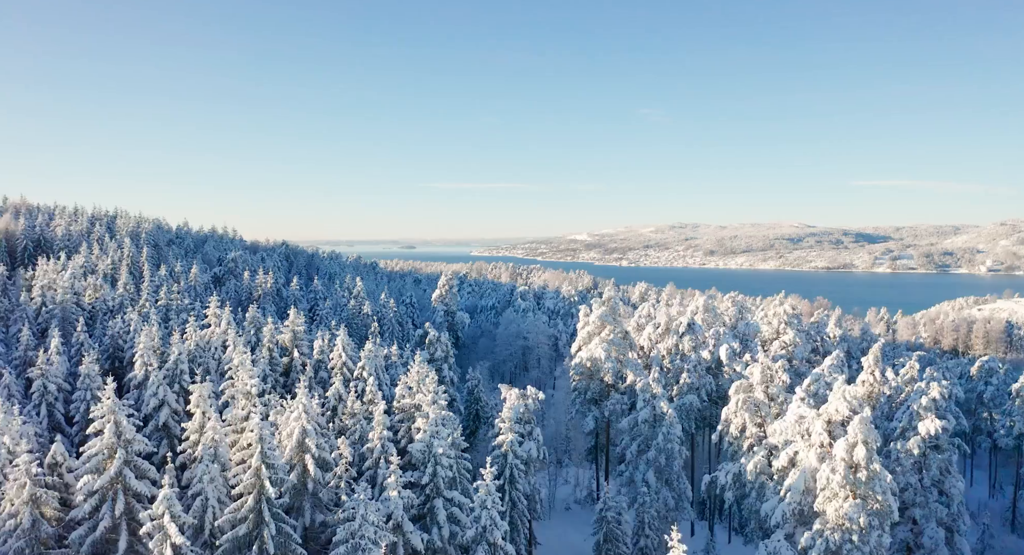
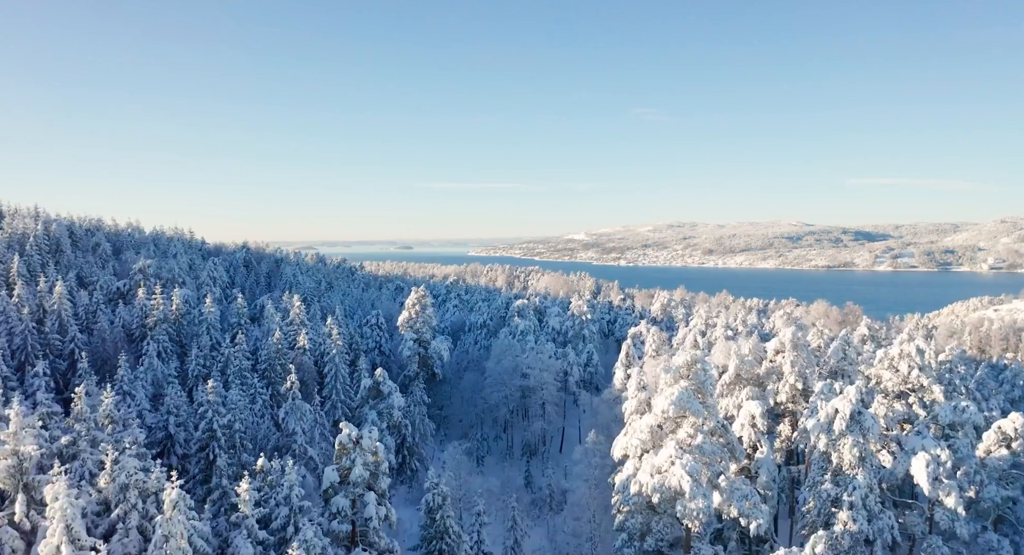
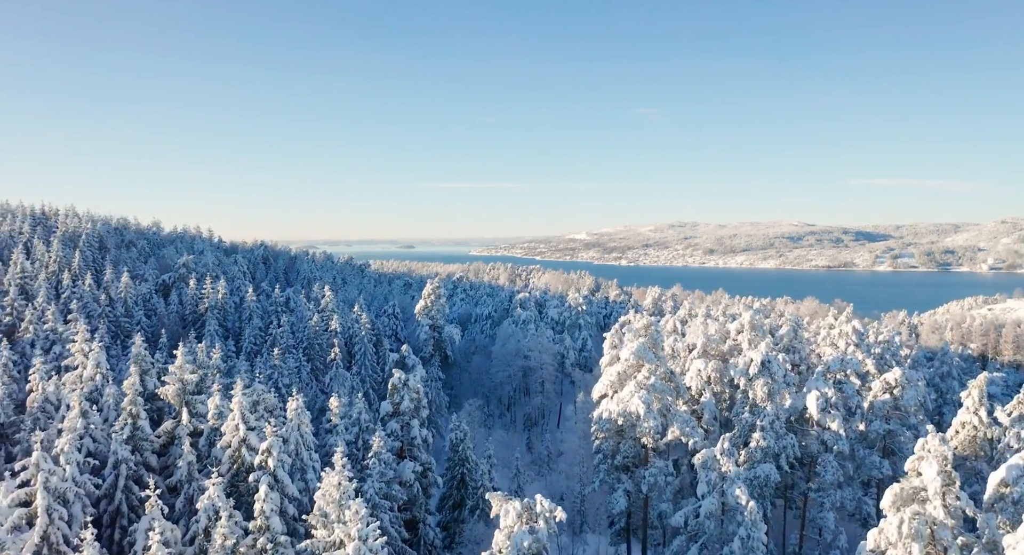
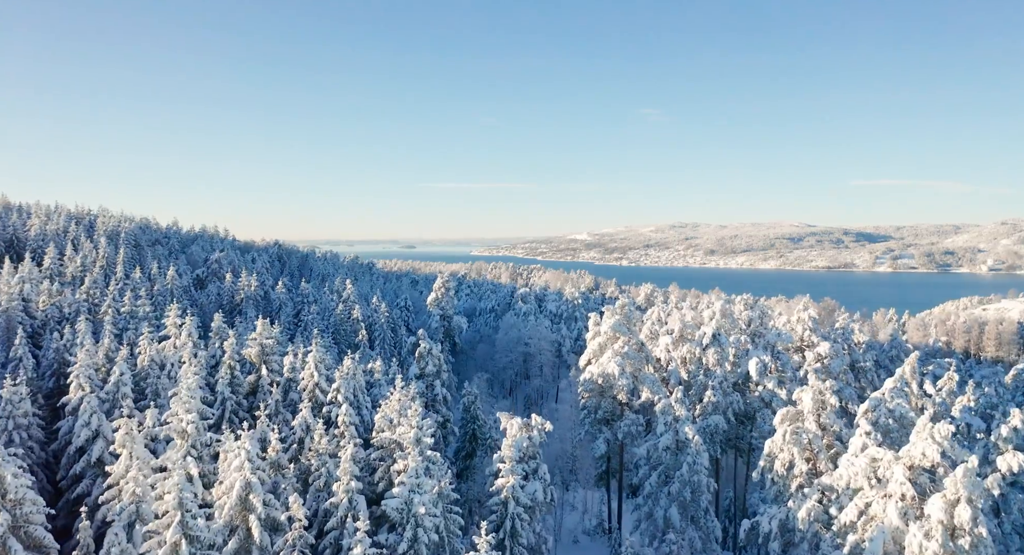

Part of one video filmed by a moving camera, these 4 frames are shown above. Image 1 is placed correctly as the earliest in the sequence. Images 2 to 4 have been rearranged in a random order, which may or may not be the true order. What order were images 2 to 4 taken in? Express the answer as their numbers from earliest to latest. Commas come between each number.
4, 3, 2
